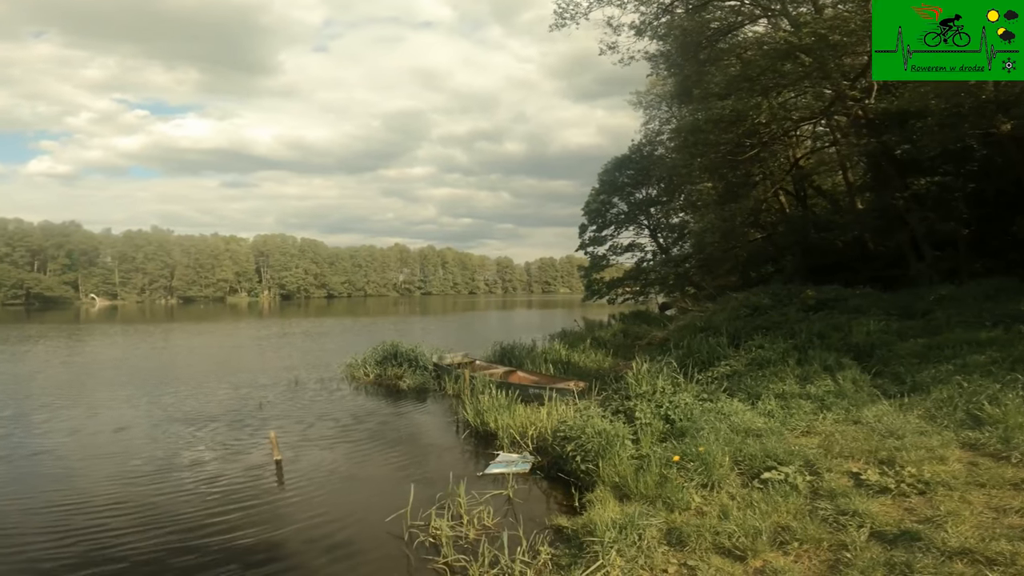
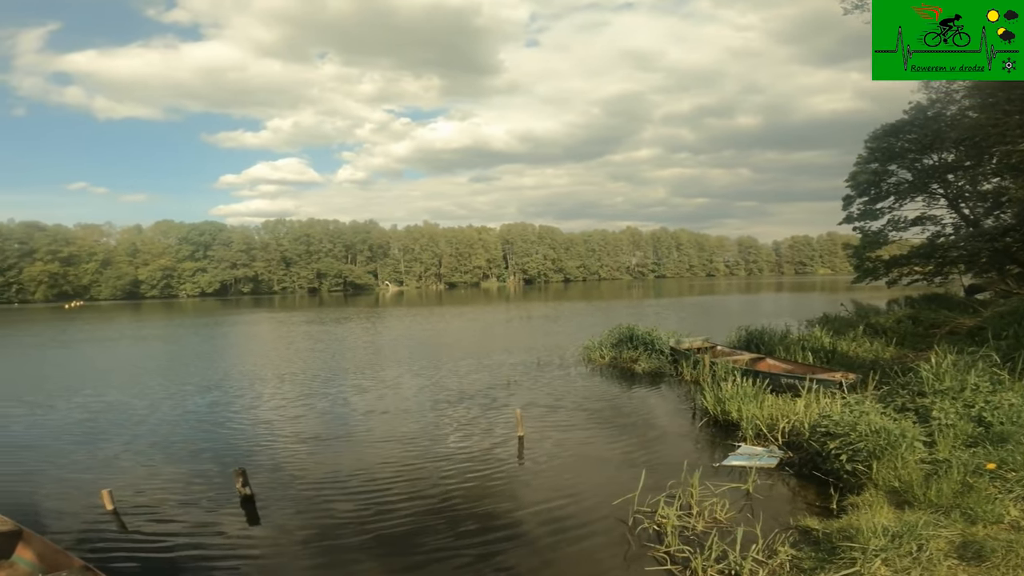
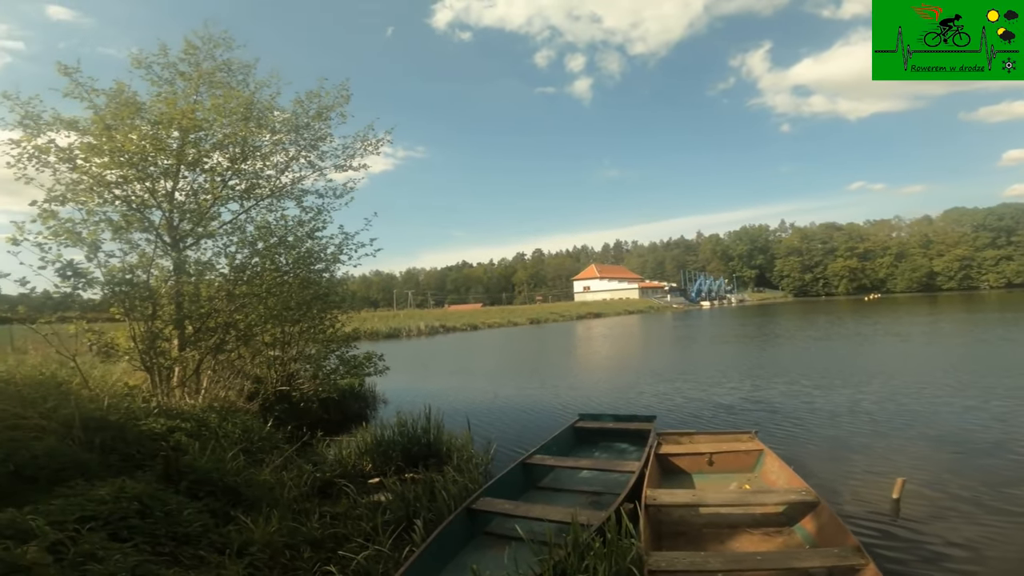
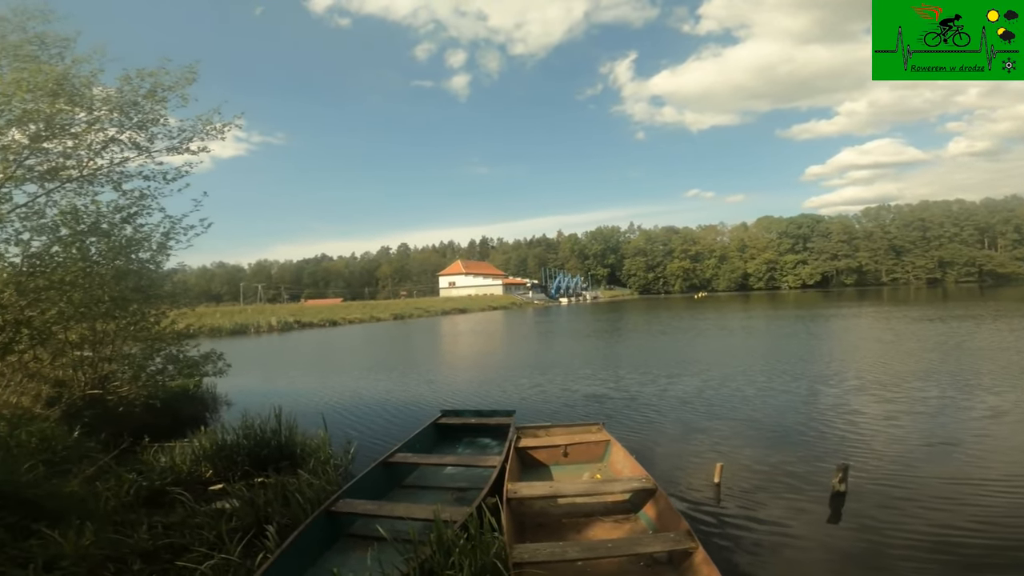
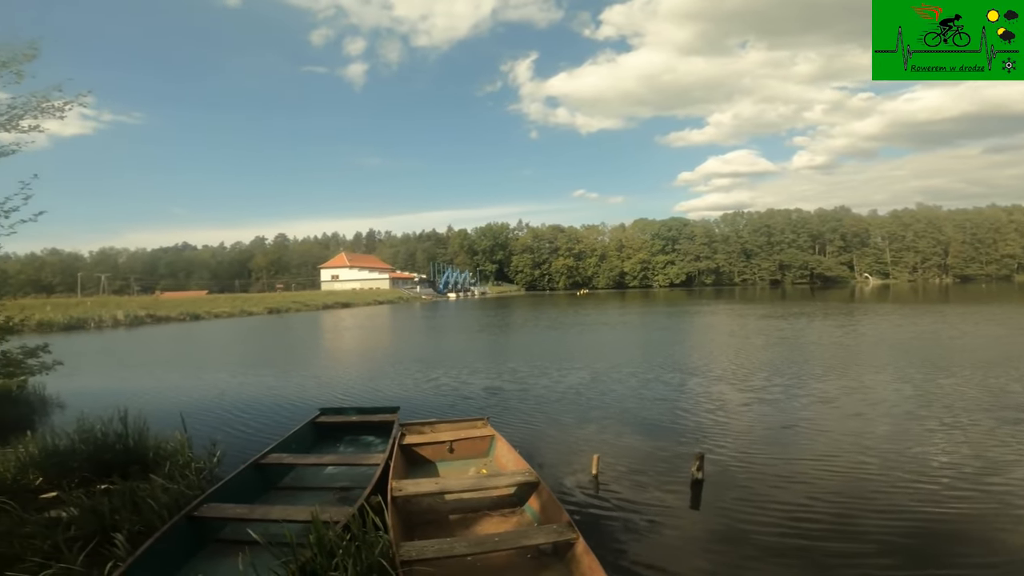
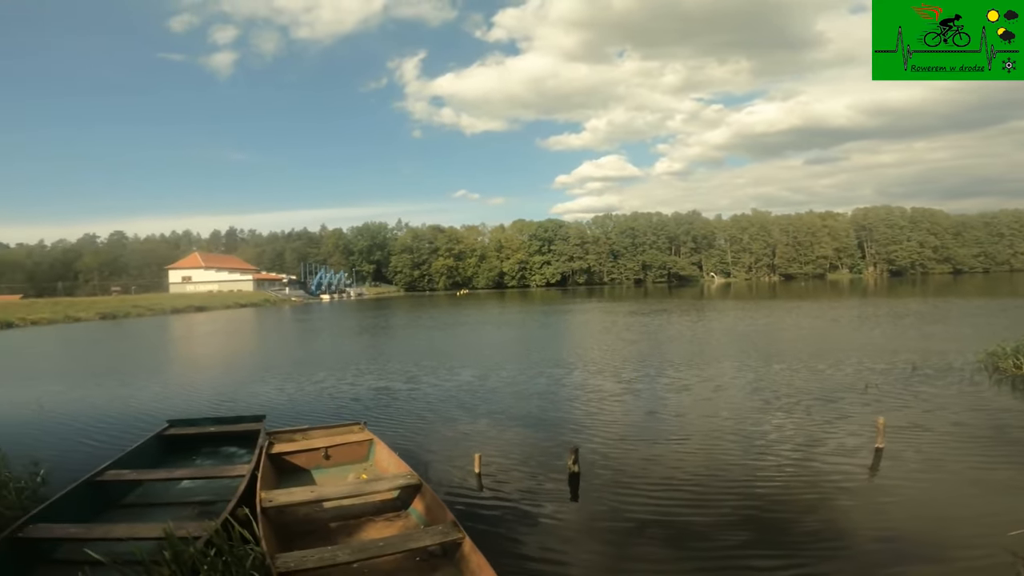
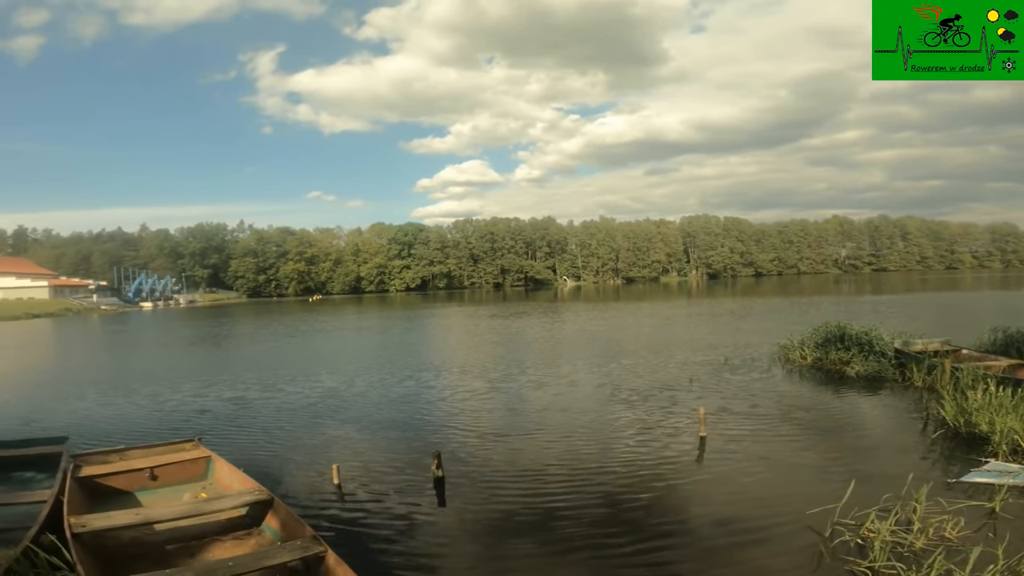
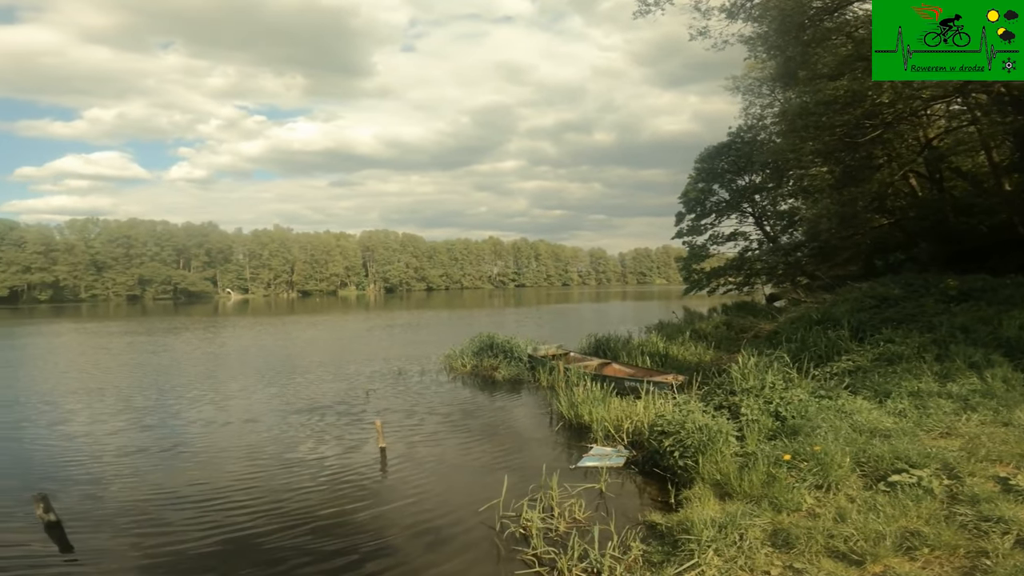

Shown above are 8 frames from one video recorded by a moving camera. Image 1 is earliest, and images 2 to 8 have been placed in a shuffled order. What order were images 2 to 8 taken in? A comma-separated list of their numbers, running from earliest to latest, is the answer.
8, 2, 7, 6, 5, 4, 3
